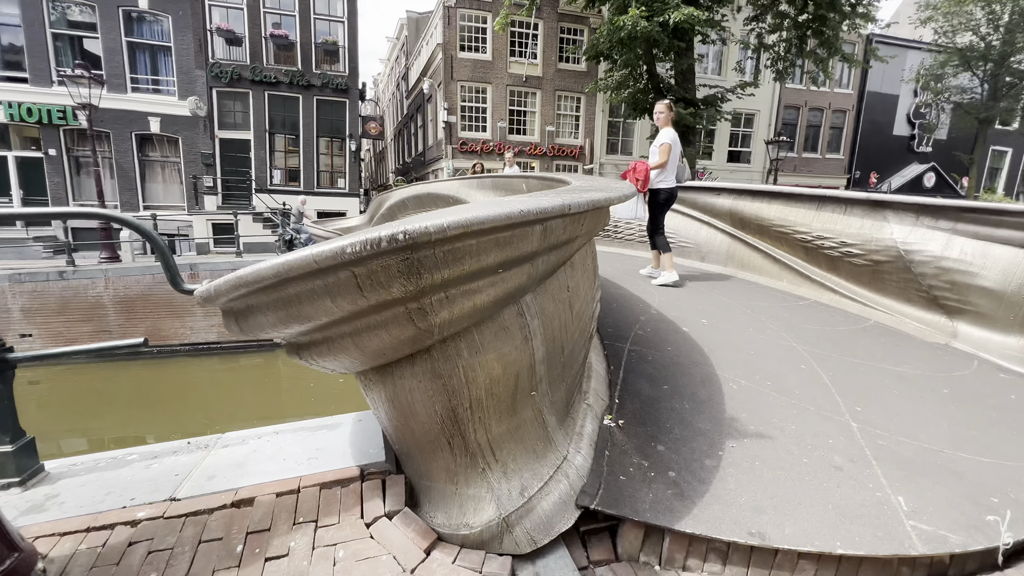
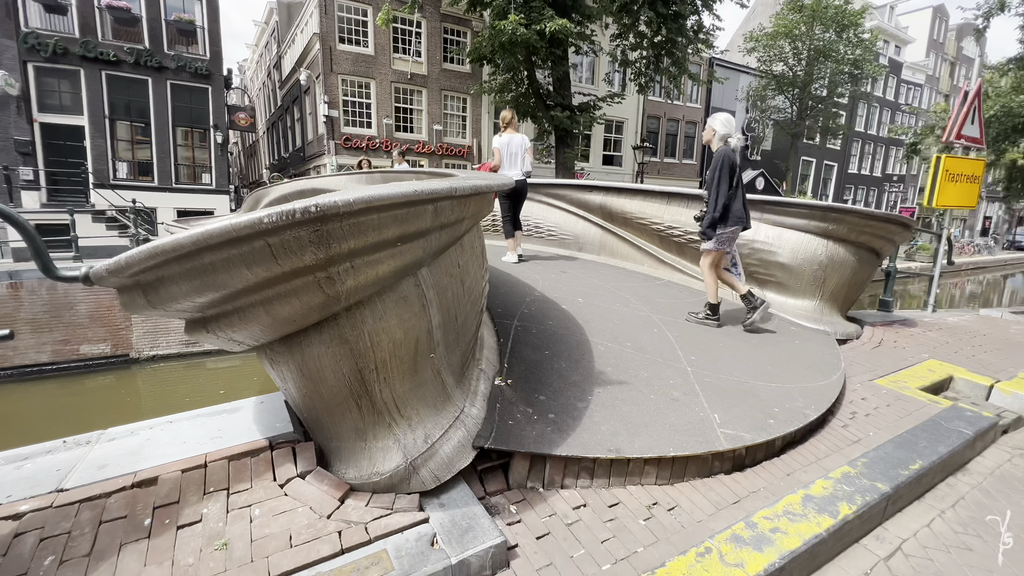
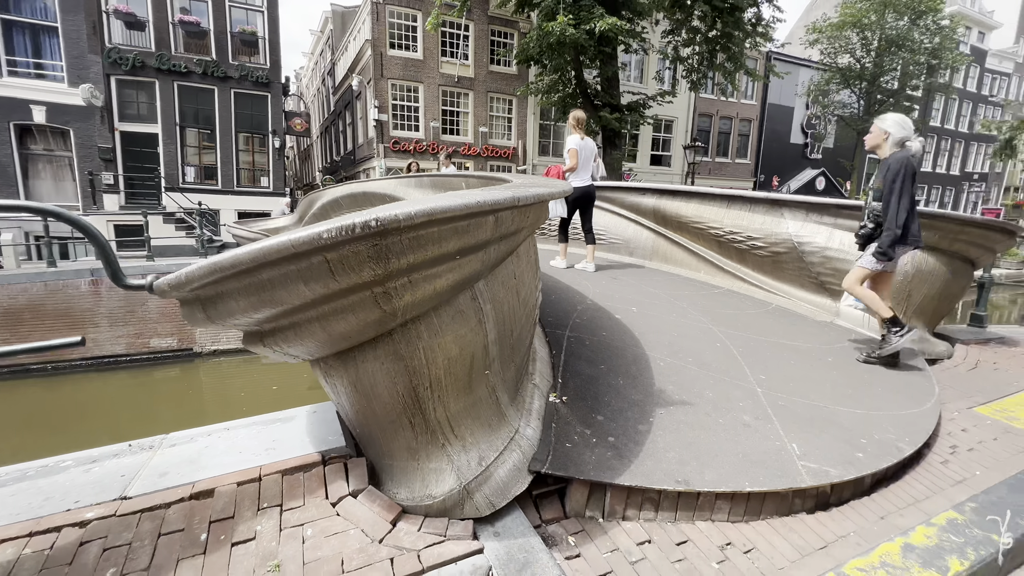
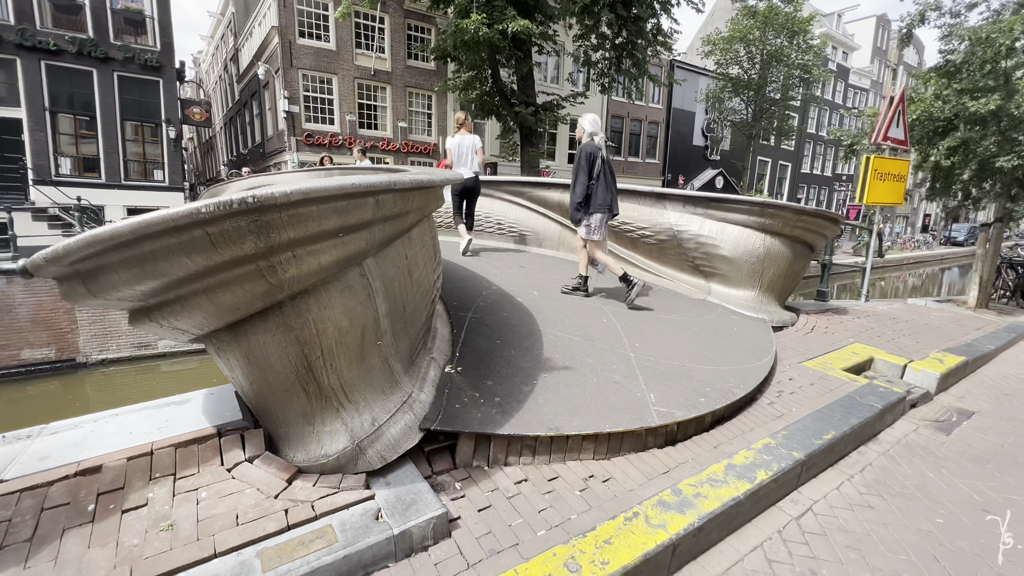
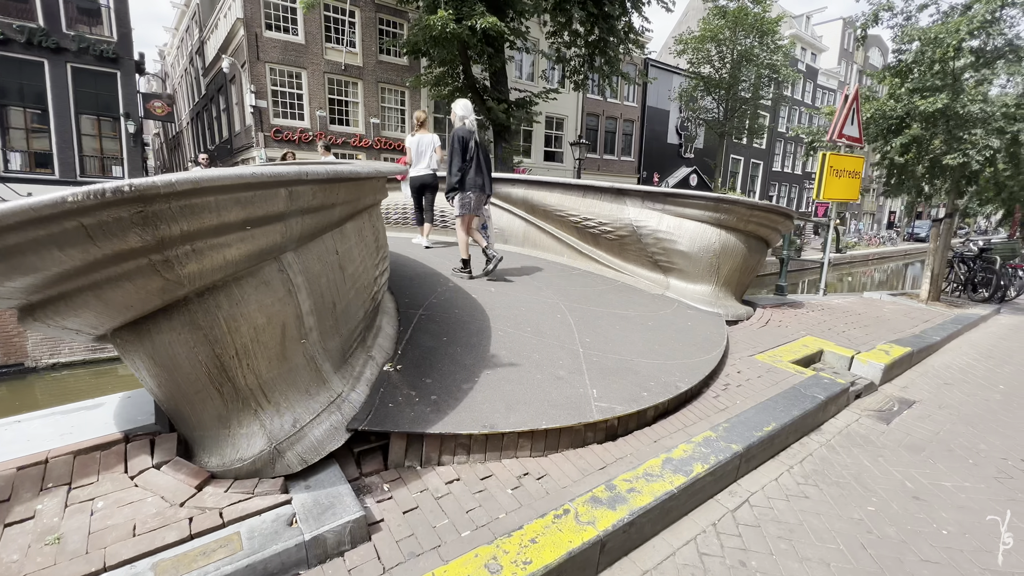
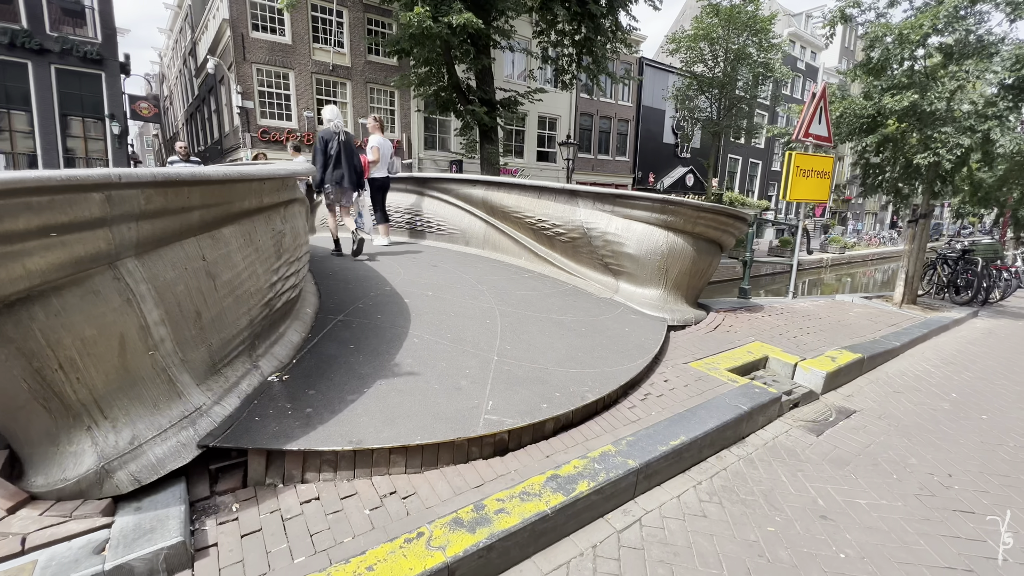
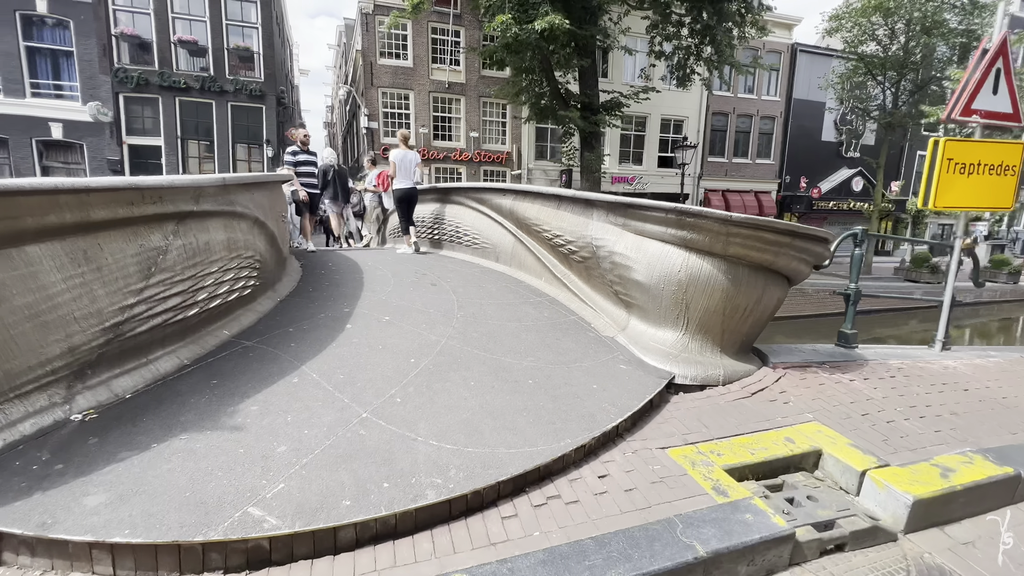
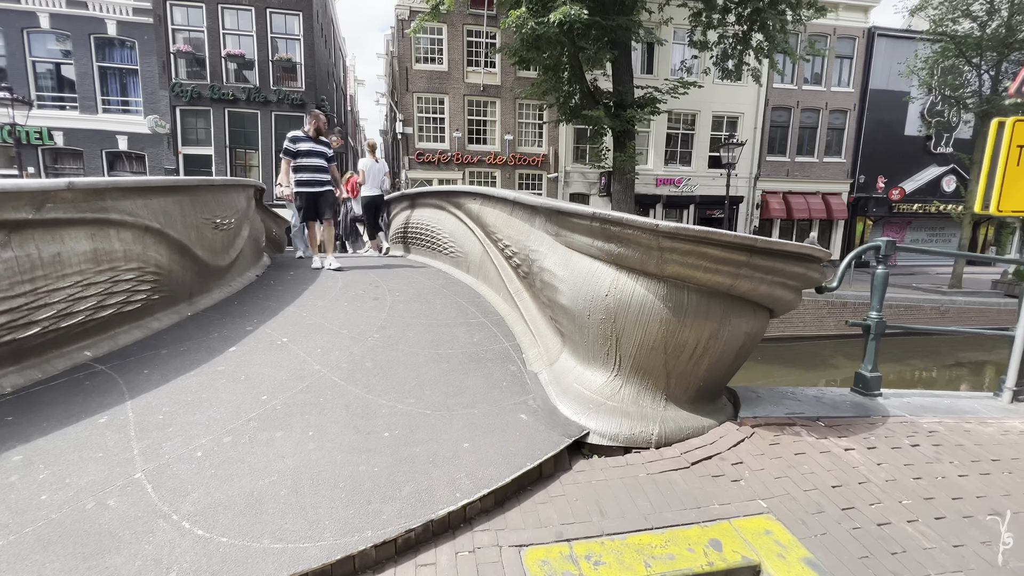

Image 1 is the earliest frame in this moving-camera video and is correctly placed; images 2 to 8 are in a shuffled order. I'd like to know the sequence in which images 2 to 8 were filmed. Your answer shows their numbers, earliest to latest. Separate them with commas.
3, 2, 4, 5, 6, 7, 8
